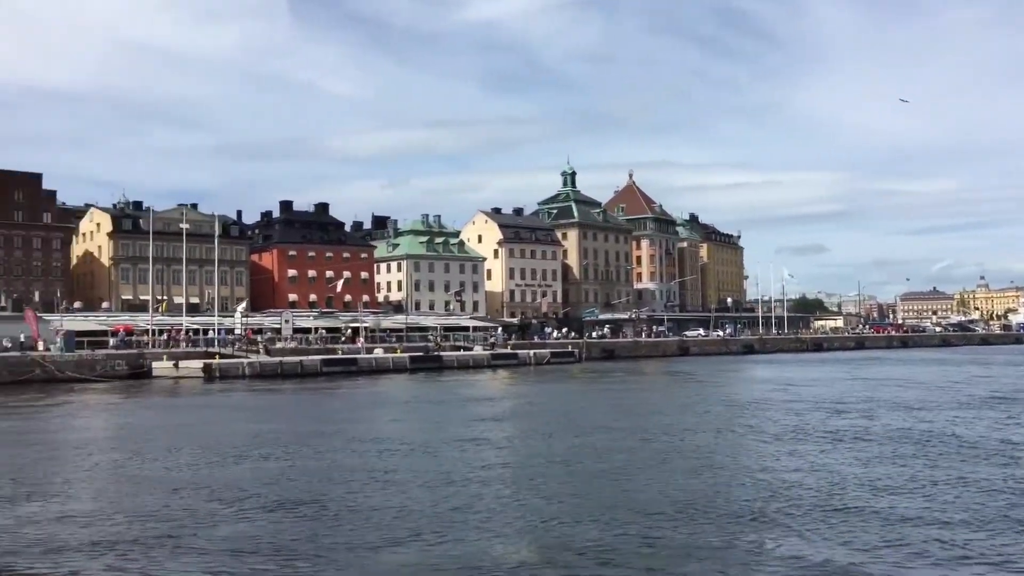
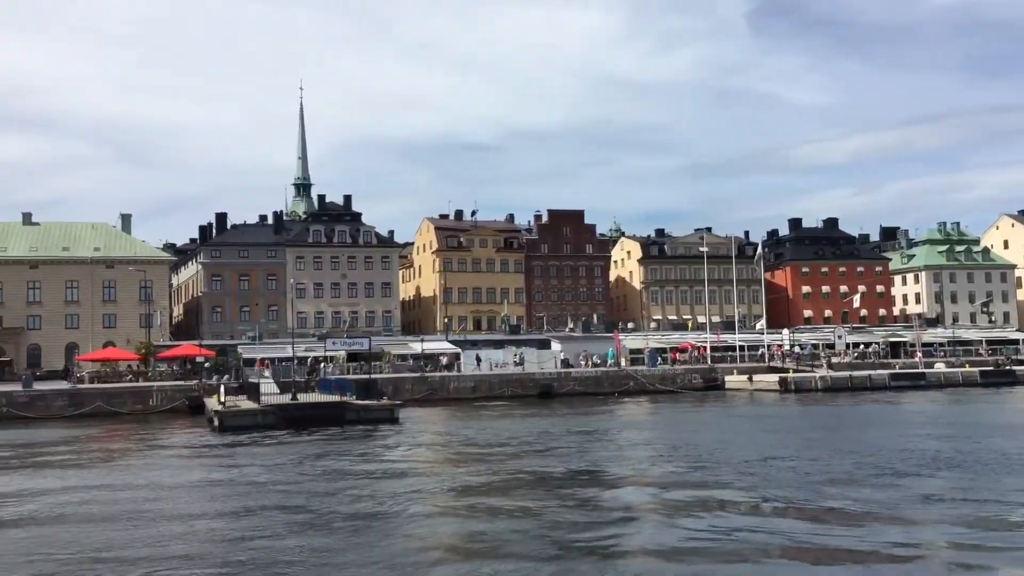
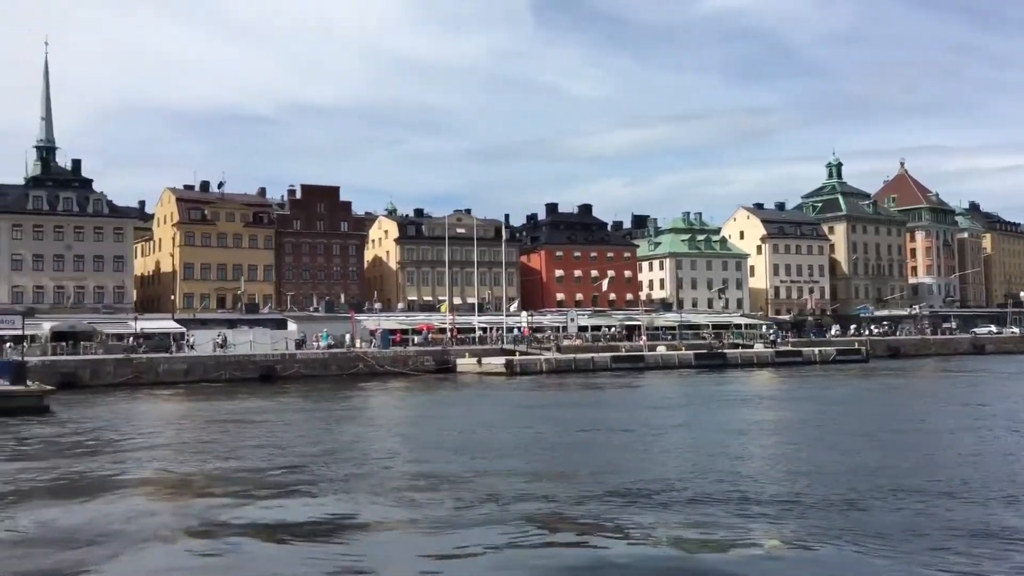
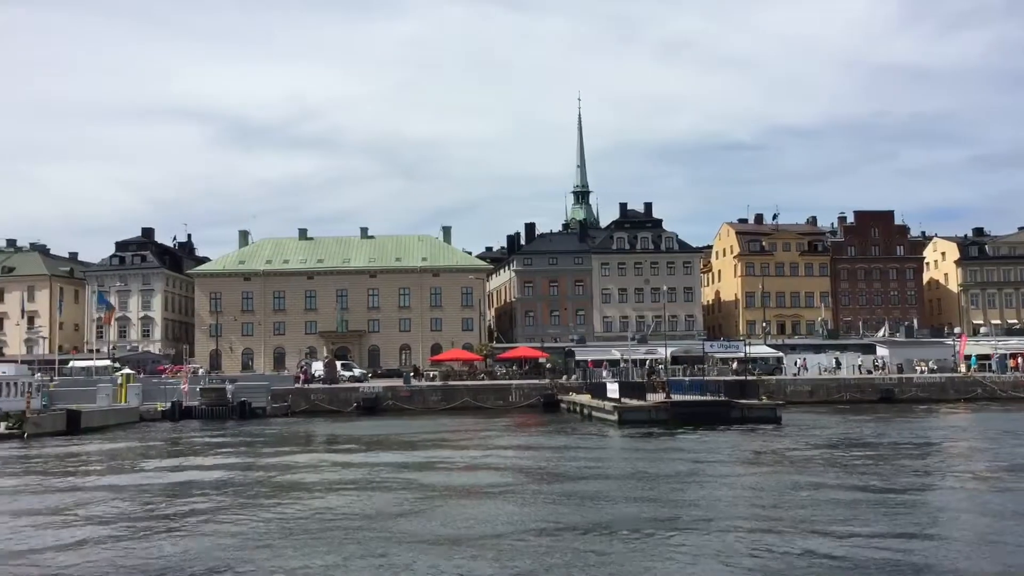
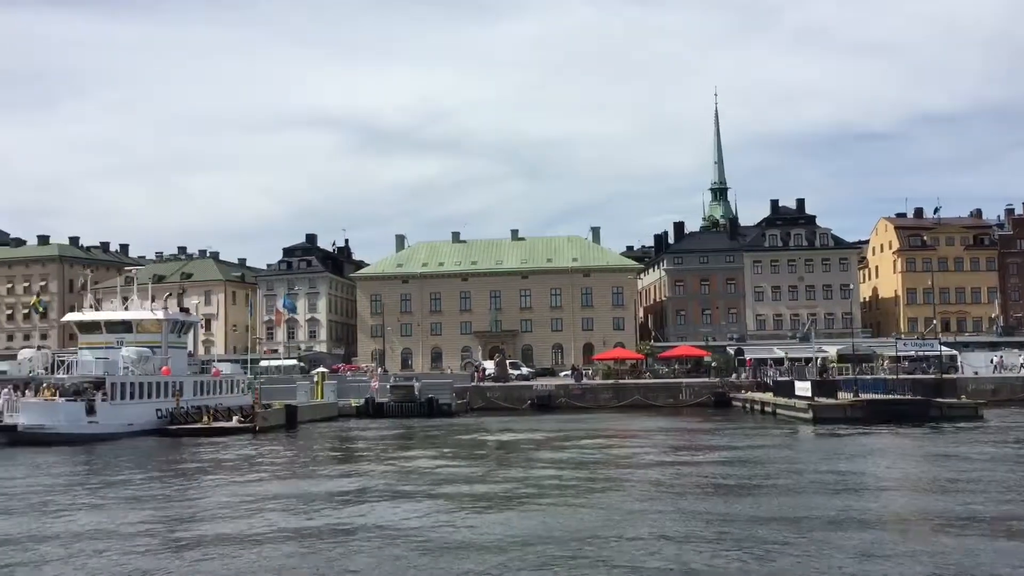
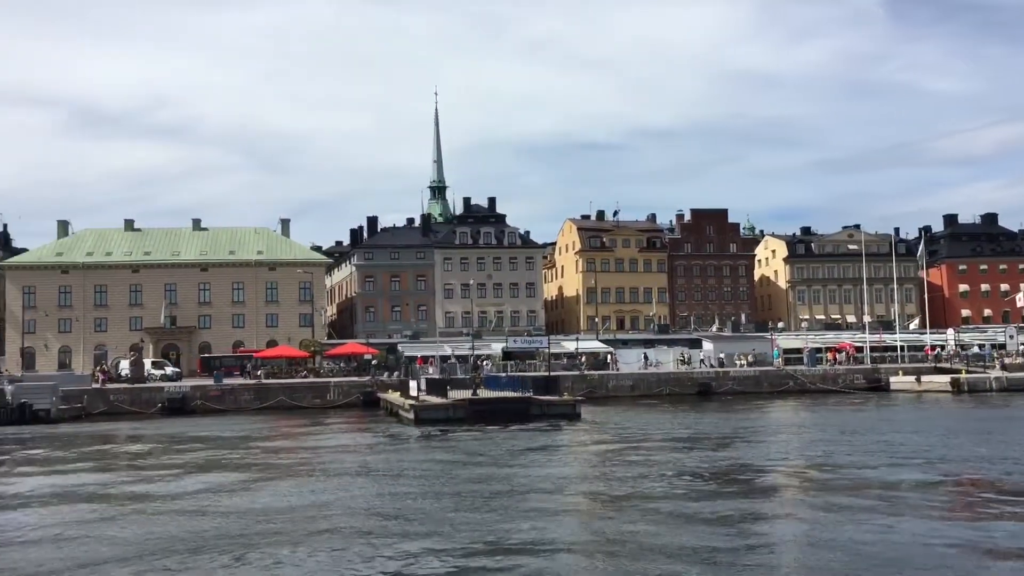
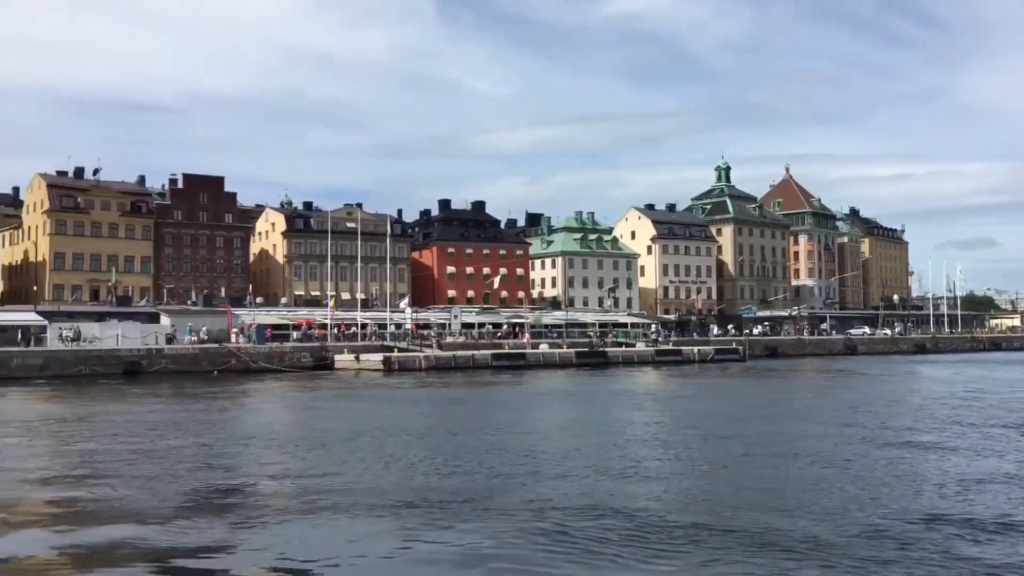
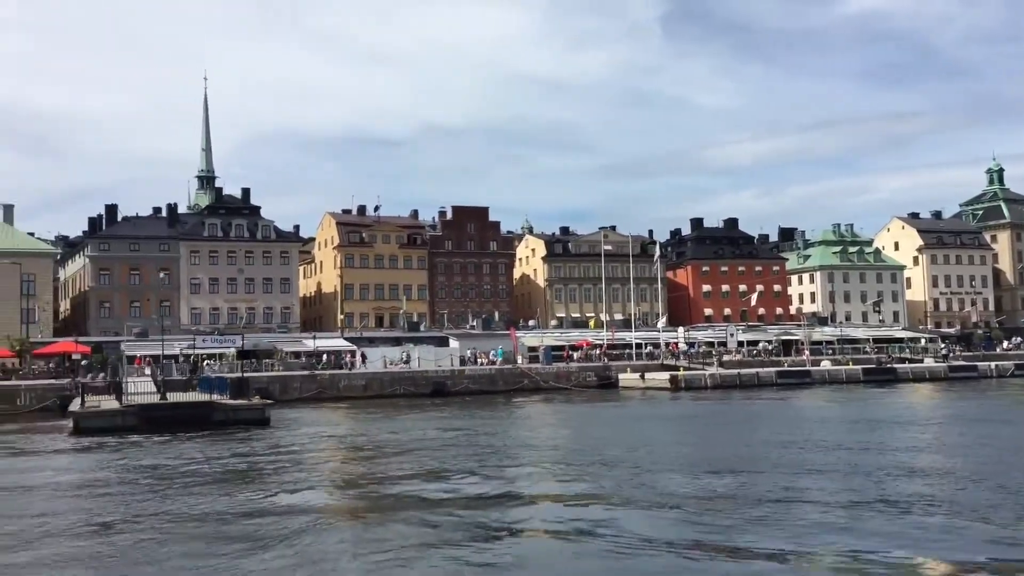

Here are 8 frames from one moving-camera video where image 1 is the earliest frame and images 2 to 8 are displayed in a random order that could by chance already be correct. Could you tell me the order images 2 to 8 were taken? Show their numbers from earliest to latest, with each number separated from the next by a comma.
7, 3, 8, 2, 6, 4, 5
